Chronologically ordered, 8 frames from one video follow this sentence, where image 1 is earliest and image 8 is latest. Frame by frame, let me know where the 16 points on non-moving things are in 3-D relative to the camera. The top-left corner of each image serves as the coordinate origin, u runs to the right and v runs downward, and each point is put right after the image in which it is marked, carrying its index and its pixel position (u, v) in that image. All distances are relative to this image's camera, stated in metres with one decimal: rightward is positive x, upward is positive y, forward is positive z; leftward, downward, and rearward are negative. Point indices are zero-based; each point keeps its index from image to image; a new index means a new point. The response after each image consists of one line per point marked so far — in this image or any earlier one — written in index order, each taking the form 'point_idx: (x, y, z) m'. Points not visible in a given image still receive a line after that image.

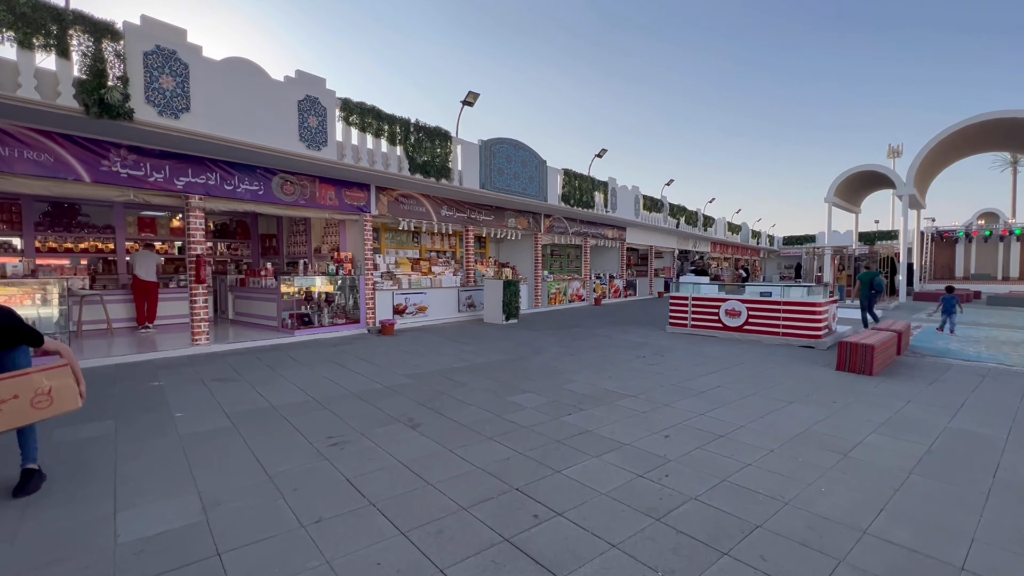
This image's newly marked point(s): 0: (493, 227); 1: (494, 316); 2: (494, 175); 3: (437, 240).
0: (-0.6, +1.8, +14.2) m
1: (-0.5, -0.8, +12.7) m
2: (-0.5, +3.0, +12.6) m
3: (-2.3, +1.5, +14.3) m
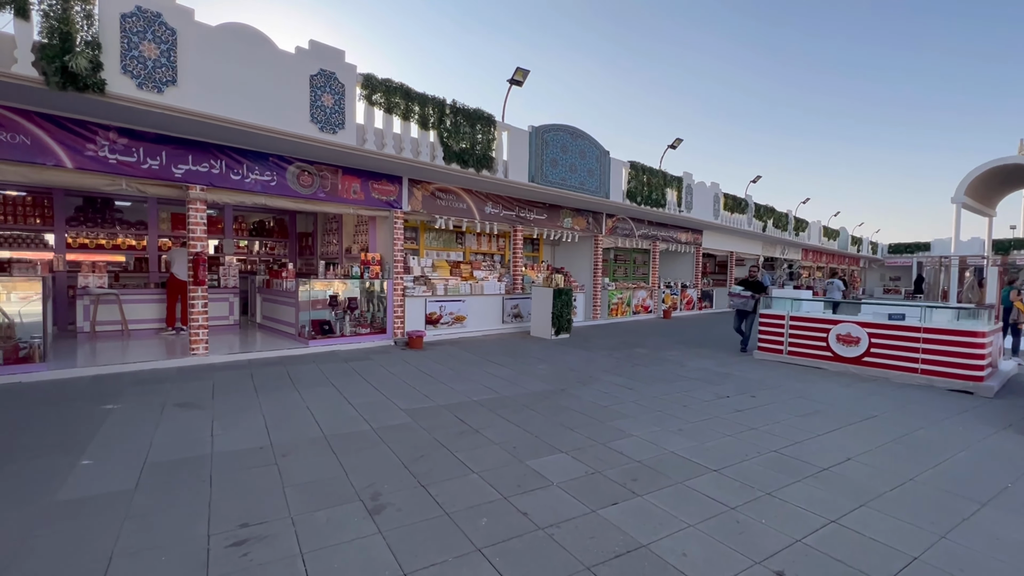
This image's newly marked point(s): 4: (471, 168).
0: (+0.9, +1.6, +12.5) m
1: (+0.7, -1.0, +11.0) m
2: (+0.8, +2.8, +10.9) m
3: (-0.8, +1.3, +12.9) m
4: (-0.8, +2.4, +9.3) m
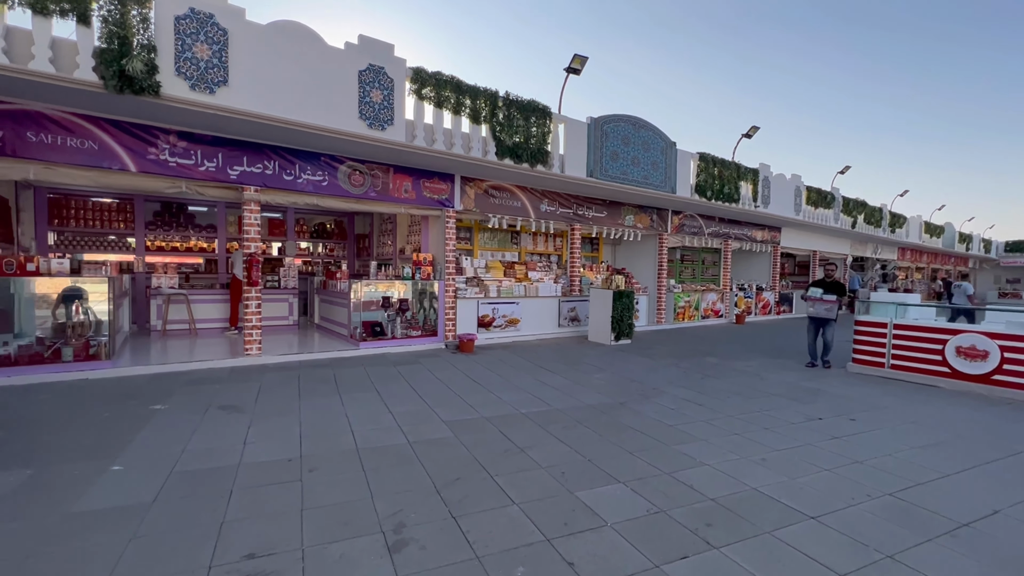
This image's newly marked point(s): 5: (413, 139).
0: (+2.3, +1.6, +11.7) m
1: (+2.0, -1.0, +10.3) m
2: (+2.0, +2.8, +10.2) m
3: (+0.7, +1.2, +12.4) m
4: (+0.3, +2.3, +8.8) m
5: (-1.6, +2.4, +7.7) m
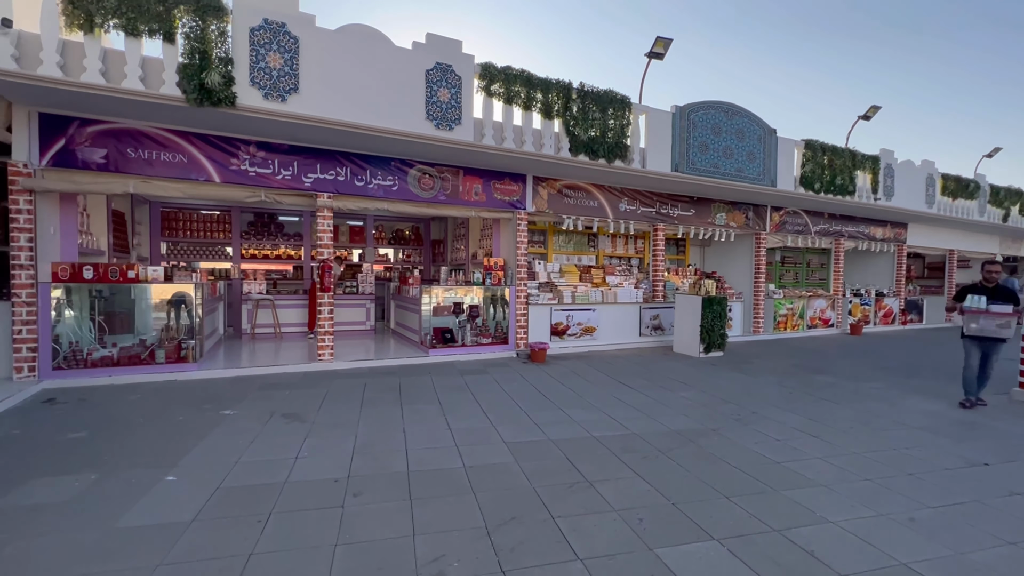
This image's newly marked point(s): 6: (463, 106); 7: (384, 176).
0: (+4.1, +1.4, +10.7) m
1: (+3.5, -1.2, +9.3) m
2: (+3.6, +2.7, +9.2) m
3: (+2.6, +1.1, +11.6) m
4: (+1.6, +2.2, +8.2) m
5: (-0.5, +2.3, +7.4) m
6: (-0.7, +2.8, +7.1) m
7: (-2.1, +1.8, +7.7) m
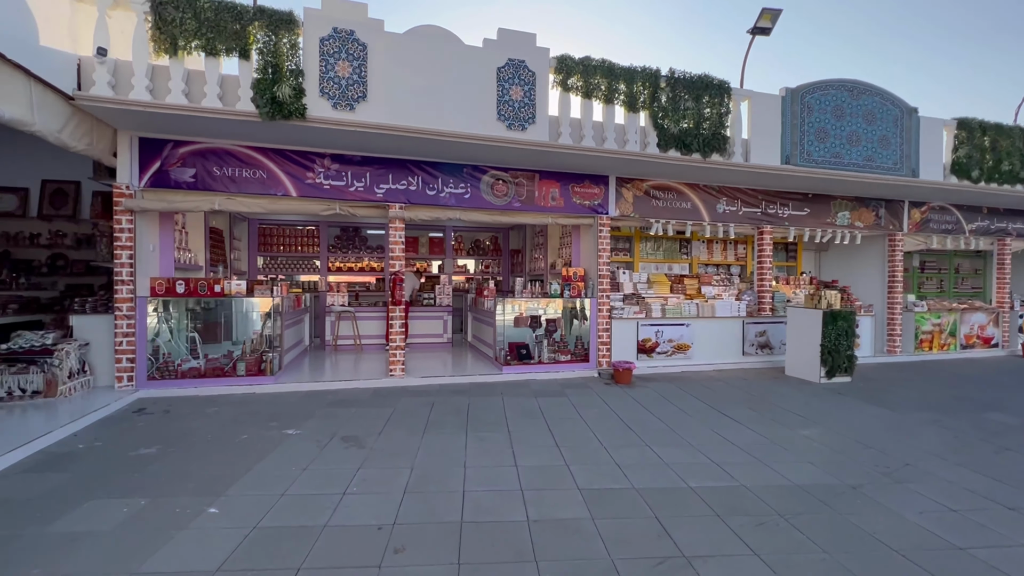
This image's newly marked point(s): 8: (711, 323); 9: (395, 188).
0: (+5.8, +1.2, +9.1) m
1: (+4.9, -1.4, +7.8) m
2: (+4.9, +2.5, +7.8) m
3: (+4.5, +0.8, +10.3) m
4: (+2.8, +2.0, +7.2) m
5: (+0.7, +2.2, +6.7) m
6: (+0.3, +2.6, +6.6) m
7: (-0.9, +1.6, +7.3) m
8: (+3.6, -0.6, +8.6) m
9: (-1.8, +1.5, +7.1) m
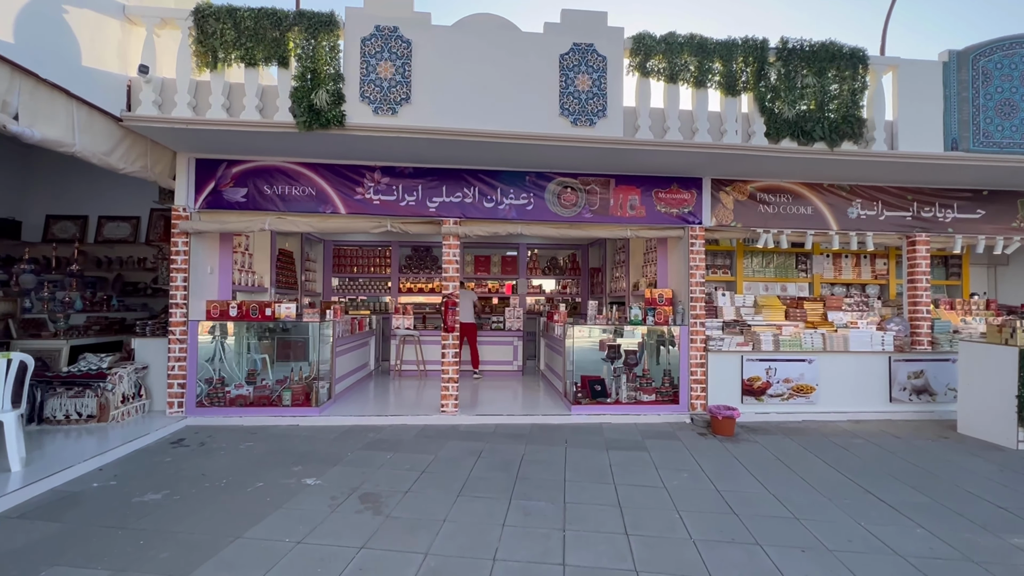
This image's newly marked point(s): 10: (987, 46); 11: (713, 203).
0: (+7.0, +0.8, +6.9) m
1: (+5.8, -1.7, +5.7) m
2: (+5.9, +2.1, +5.8) m
3: (+5.9, +0.4, +8.3) m
4: (+3.7, +1.7, +5.6) m
5: (+1.5, +1.8, +5.6) m
6: (+1.1, +2.3, +5.5) m
7: (+0.1, +1.3, +6.5) m
8: (+4.7, -1.0, +6.7) m
9: (-0.9, +1.2, +6.3) m
10: (+5.9, +3.0, +5.9) m
11: (+2.9, +1.2, +6.7) m
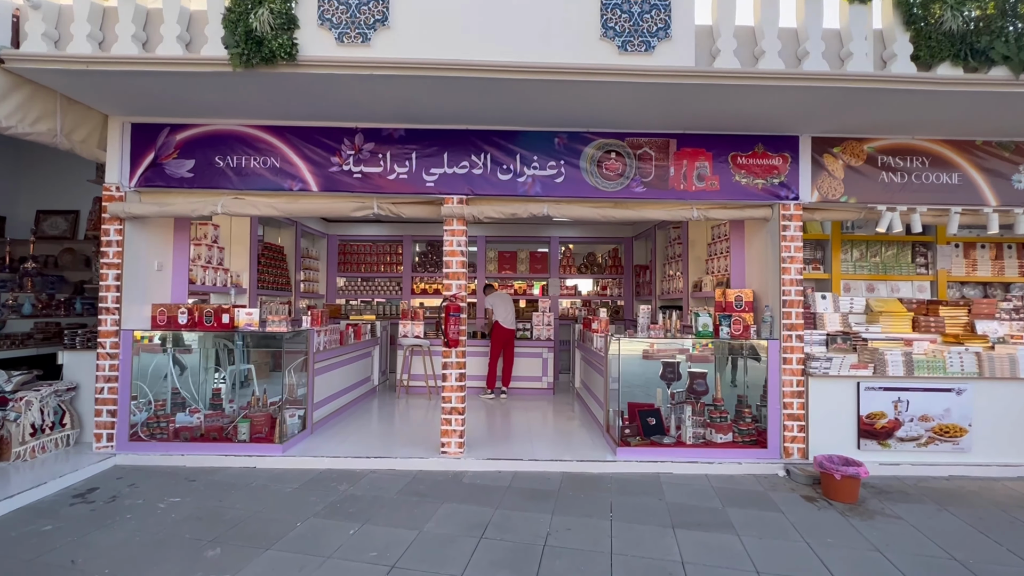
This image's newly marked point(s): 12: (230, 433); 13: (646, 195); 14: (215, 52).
0: (+7.2, +0.8, +4.7) m
1: (+6.0, -1.7, +3.6) m
2: (+6.1, +2.1, +3.7) m
3: (+6.2, +0.4, +6.2) m
4: (+3.8, +1.7, +3.7) m
5: (+1.6, +1.9, +3.8) m
6: (+1.3, +2.3, +3.8) m
7: (+0.3, +1.3, +4.8) m
8: (+5.0, -1.0, +4.7) m
9: (-0.6, +1.2, +4.8) m
10: (+6.1, +3.0, +3.8) m
11: (+3.1, +1.2, +4.8) m
12: (-2.9, -1.5, +4.9) m
13: (+1.4, +1.0, +4.8) m
14: (-2.3, +1.9, +3.7) m
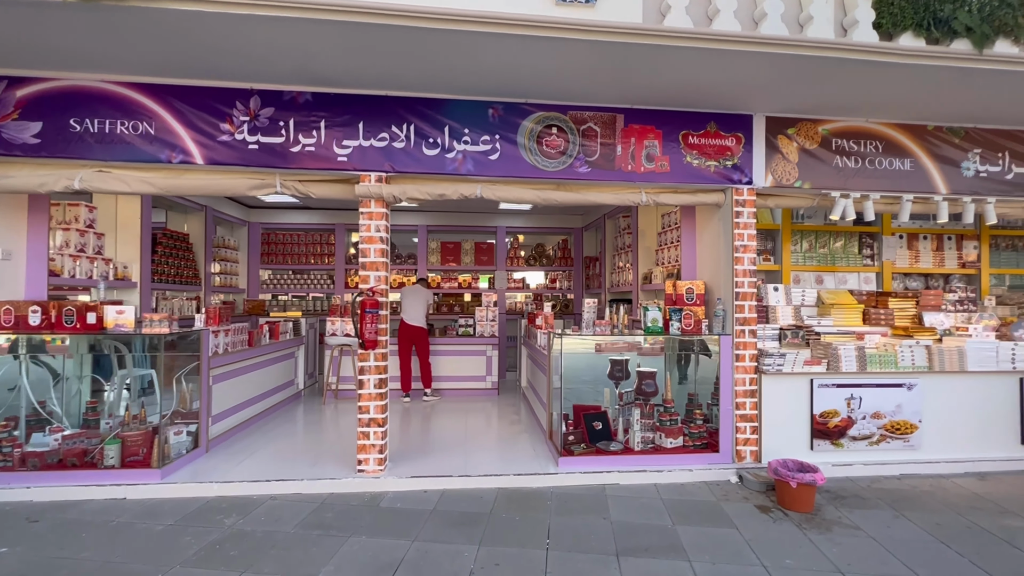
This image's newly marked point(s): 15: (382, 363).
0: (+6.5, +0.9, +4.8) m
1: (+5.4, -1.6, +3.6) m
2: (+5.5, +2.2, +3.7) m
3: (+5.5, +0.5, +6.1) m
4: (+3.3, +1.8, +3.4) m
5: (+1.1, +1.9, +3.4) m
6: (+0.7, +2.3, +3.3) m
7: (-0.3, +1.4, +4.2) m
8: (+4.3, -0.9, +4.5) m
9: (-1.3, +1.2, +4.1) m
10: (+5.5, +3.1, +3.7) m
11: (+2.5, +1.3, +4.5) m
12: (-3.5, -1.4, +4.0) m
13: (+0.7, +1.0, +4.3) m
14: (-2.9, +1.9, +2.8) m
15: (-1.1, -0.7, +4.2) m
